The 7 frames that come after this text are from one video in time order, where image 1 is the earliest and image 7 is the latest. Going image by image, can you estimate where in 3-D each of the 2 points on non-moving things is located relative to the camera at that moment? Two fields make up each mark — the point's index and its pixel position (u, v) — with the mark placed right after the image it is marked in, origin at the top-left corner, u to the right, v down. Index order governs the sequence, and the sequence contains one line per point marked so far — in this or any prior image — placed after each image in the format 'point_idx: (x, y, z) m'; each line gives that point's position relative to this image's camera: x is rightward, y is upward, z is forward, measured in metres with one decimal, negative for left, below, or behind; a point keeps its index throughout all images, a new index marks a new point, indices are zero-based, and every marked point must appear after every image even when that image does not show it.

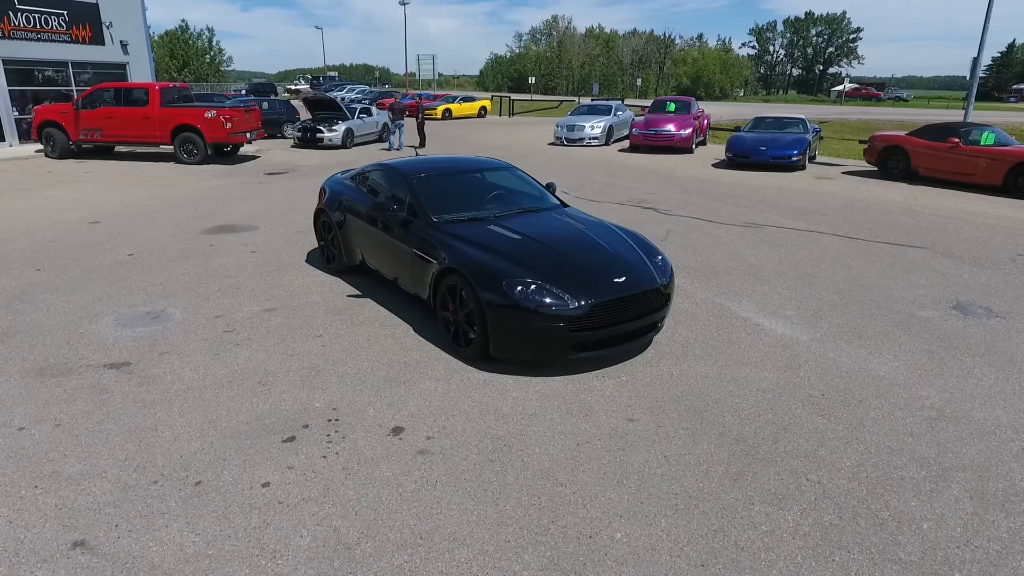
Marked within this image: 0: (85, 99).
0: (-10.5, +4.6, +15.6) m
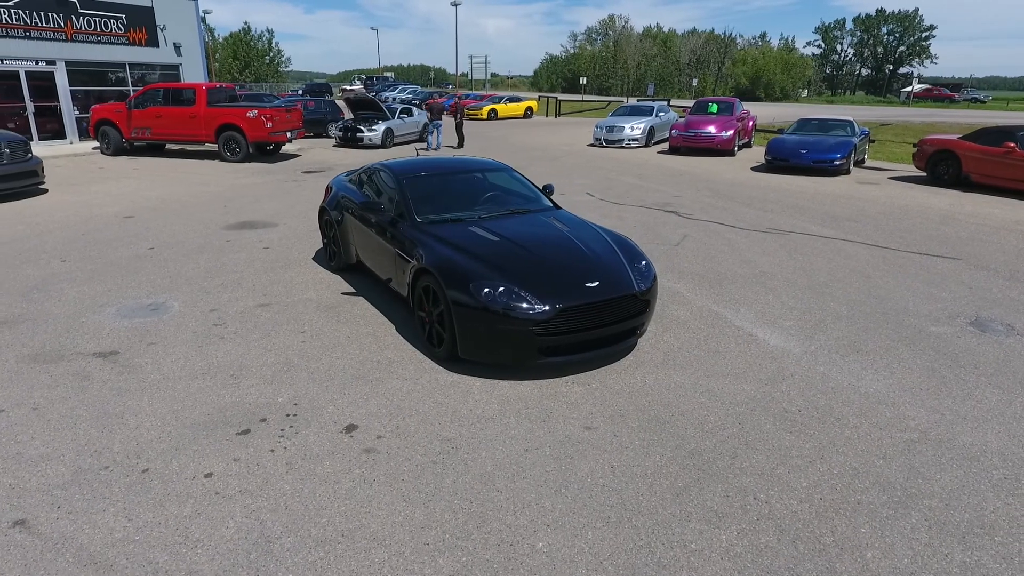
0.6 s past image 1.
0: (-9.6, +4.9, +16.3) m
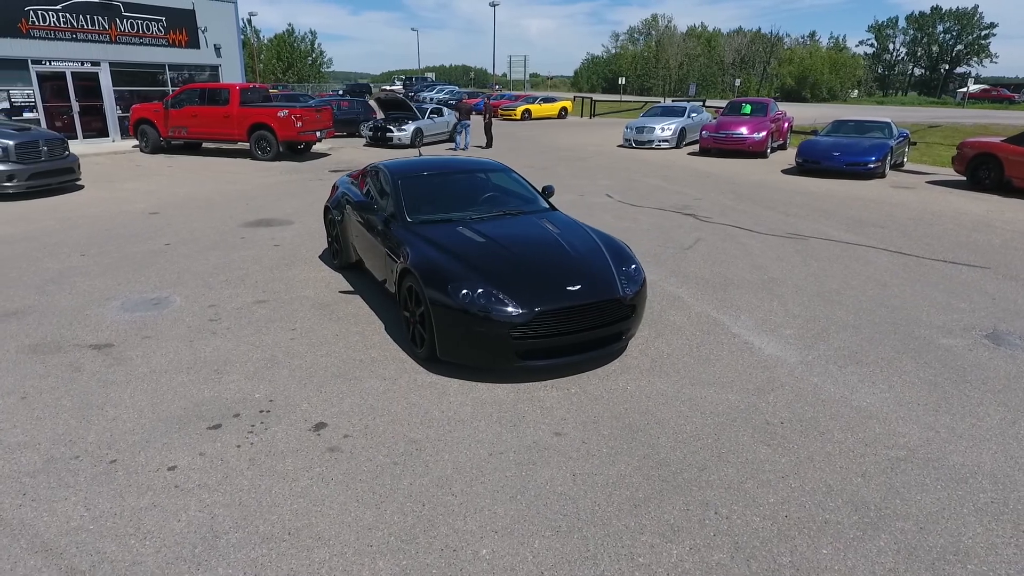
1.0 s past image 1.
0: (-8.9, +5.0, +16.9) m
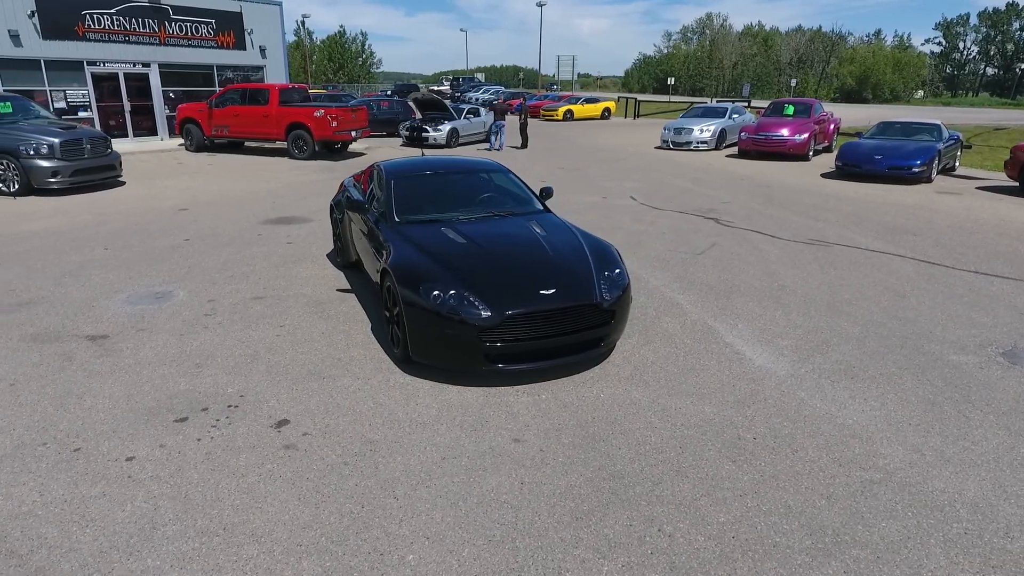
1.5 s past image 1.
0: (-8.1, +5.2, +17.4) m
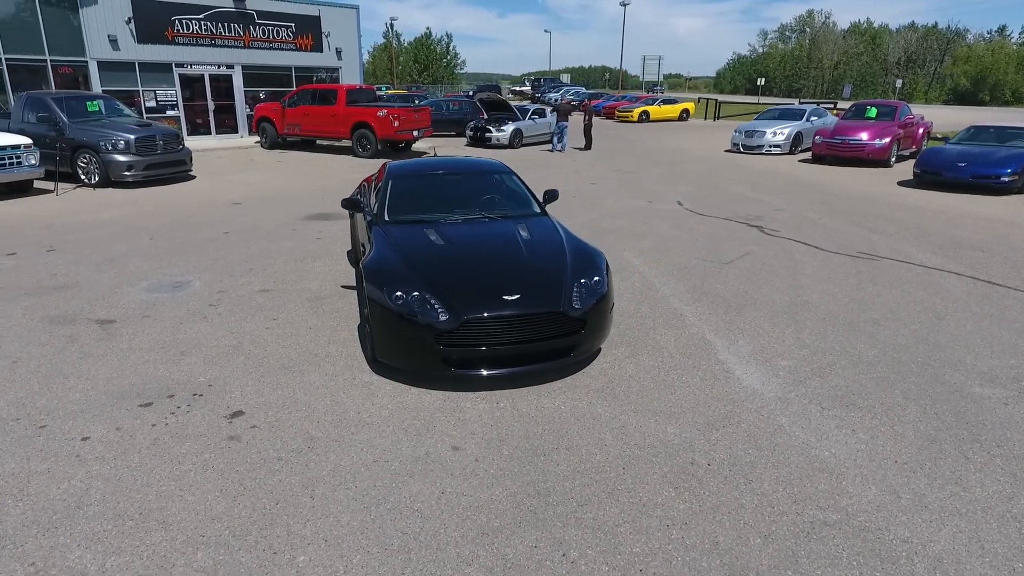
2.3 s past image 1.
0: (-6.3, +5.4, +18.3) m
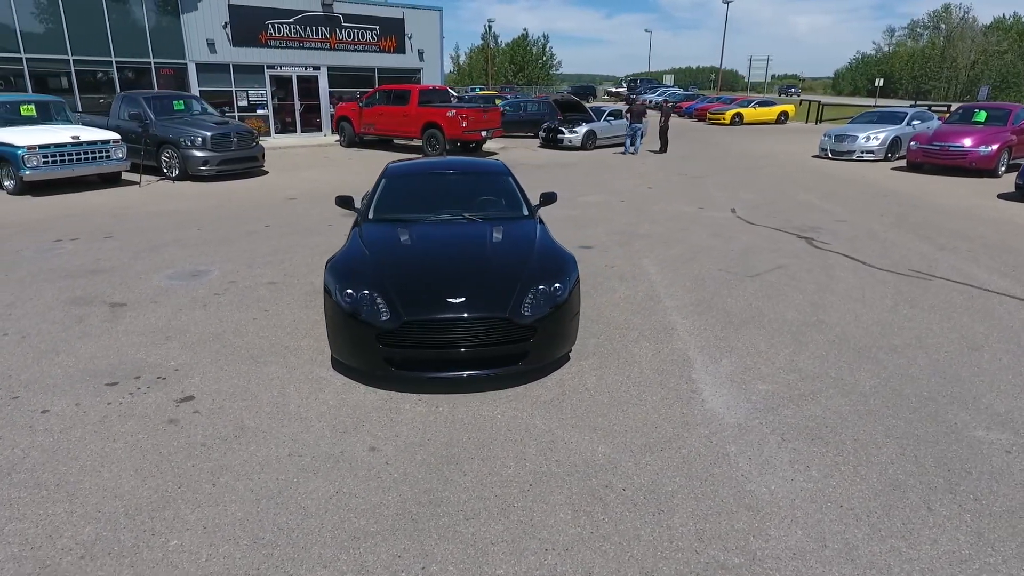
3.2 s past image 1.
0: (-4.3, +5.7, +19.0) m
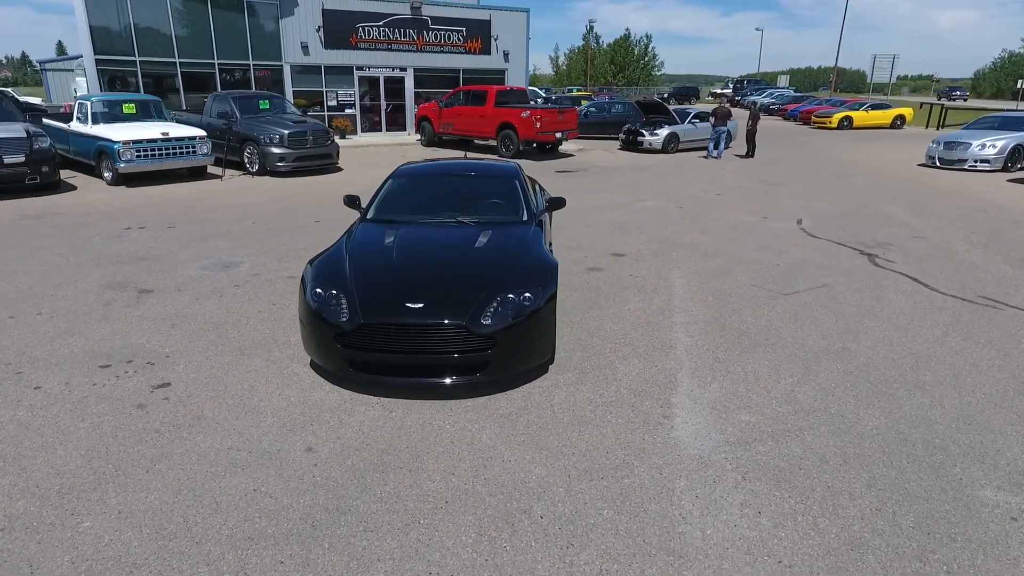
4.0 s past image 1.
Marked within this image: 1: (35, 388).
0: (-1.9, +5.7, +19.3) m
1: (-3.2, -0.7, +4.3) m
